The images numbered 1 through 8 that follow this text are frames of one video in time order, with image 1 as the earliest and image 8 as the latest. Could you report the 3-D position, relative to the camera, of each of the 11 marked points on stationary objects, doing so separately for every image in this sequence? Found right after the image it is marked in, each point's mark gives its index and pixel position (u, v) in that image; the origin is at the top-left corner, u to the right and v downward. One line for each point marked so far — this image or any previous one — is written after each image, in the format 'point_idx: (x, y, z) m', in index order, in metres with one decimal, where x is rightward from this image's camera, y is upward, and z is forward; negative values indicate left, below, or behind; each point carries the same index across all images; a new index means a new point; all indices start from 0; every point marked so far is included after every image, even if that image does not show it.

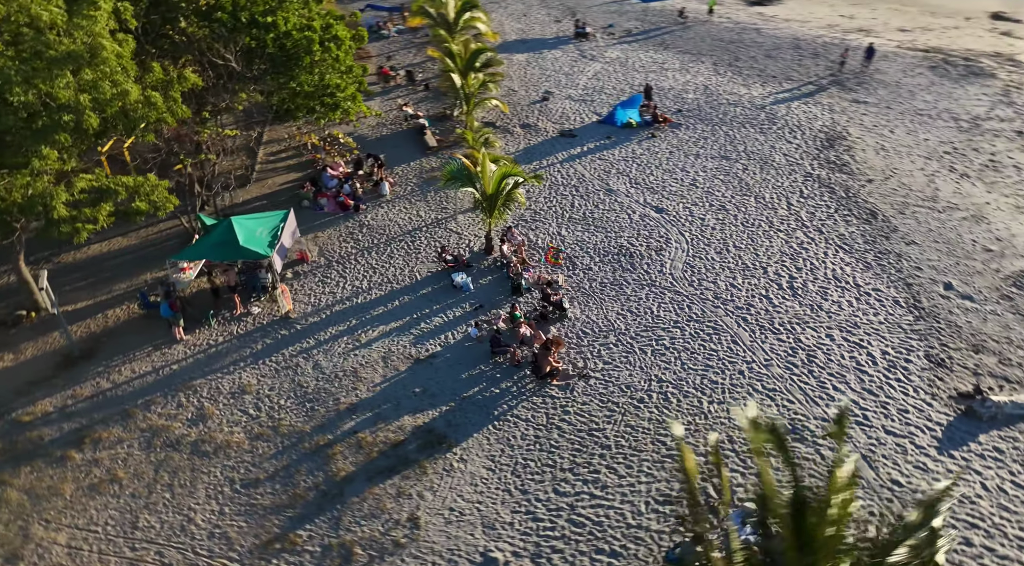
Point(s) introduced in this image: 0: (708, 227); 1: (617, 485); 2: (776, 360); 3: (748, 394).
0: (+5.0, +1.5, +17.8) m
1: (+1.7, -3.1, +10.8) m
2: (+5.2, -1.5, +13.4) m
3: (+4.4, -2.0, +12.6) m
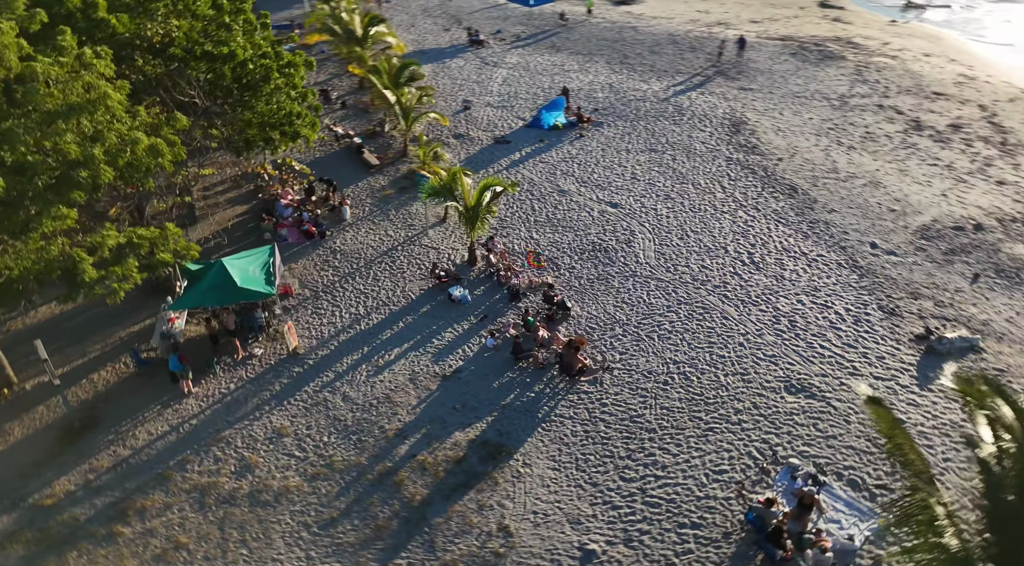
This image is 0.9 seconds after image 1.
0: (+4.1, +1.9, +19.1) m
1: (+2.7, -3.0, +11.6) m
2: (+5.5, -1.0, +14.9) m
3: (+4.9, -1.6, +13.9) m
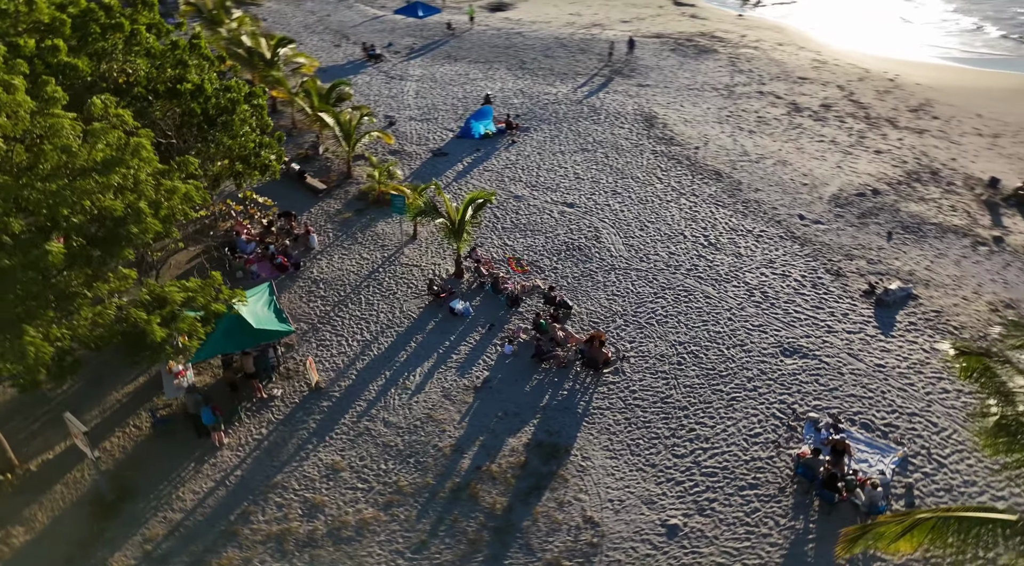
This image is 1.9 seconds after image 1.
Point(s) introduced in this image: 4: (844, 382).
0: (+3.0, +2.1, +20.2) m
1: (+3.7, -2.7, +12.7) m
2: (+5.5, -0.4, +16.4) m
3: (+5.2, -1.1, +15.3) m
4: (+6.7, -1.9, +14.0) m
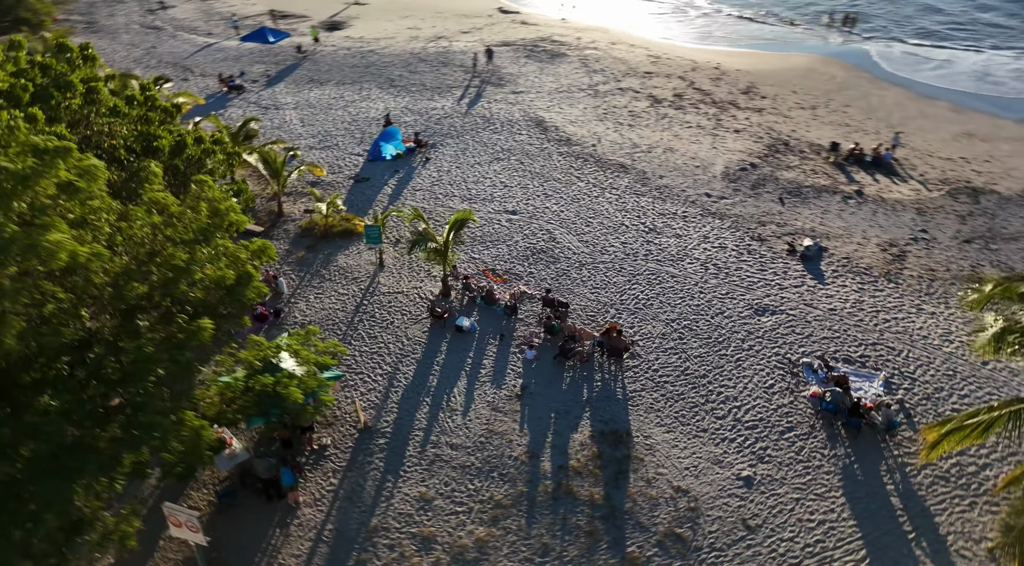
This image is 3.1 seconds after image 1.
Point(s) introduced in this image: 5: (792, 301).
0: (+1.4, +2.2, +21.4) m
1: (+4.6, -2.2, +14.3) m
2: (+5.1, +0.2, +18.3) m
3: (+5.2, -0.4, +17.2) m
4: (+7.1, -1.0, +16.4) m
5: (+7.0, -0.4, +17.4) m
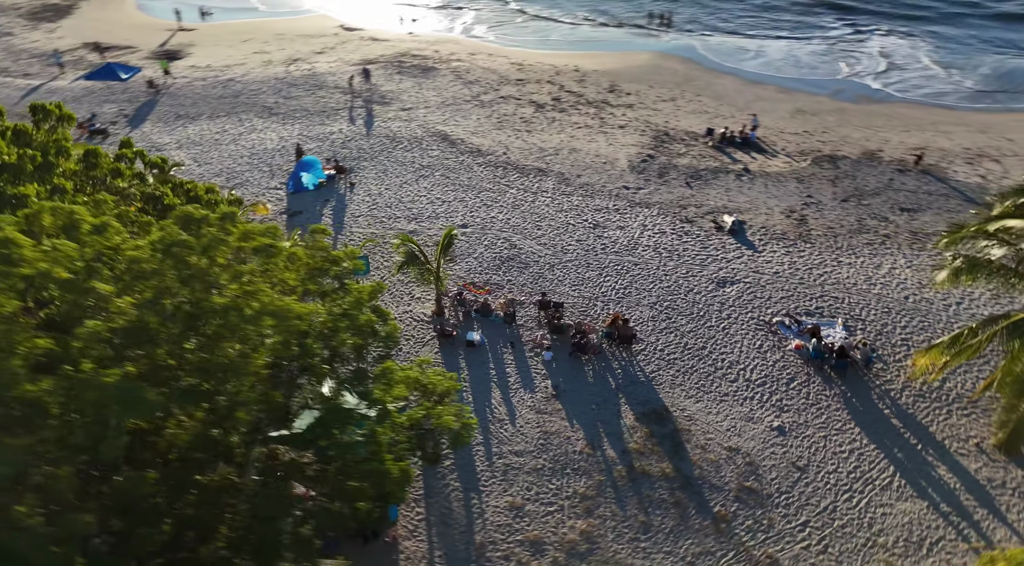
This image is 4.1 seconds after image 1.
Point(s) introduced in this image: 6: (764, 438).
0: (-0.3, +2.0, +22.2) m
1: (+5.2, -1.7, +16.1) m
2: (+4.3, +0.7, +20.0) m
3: (+4.8, +0.1, +19.0) m
4: (+6.9, -0.1, +18.6) m
5: (+6.5, +0.4, +19.6) m
6: (+4.9, -3.1, +13.8) m
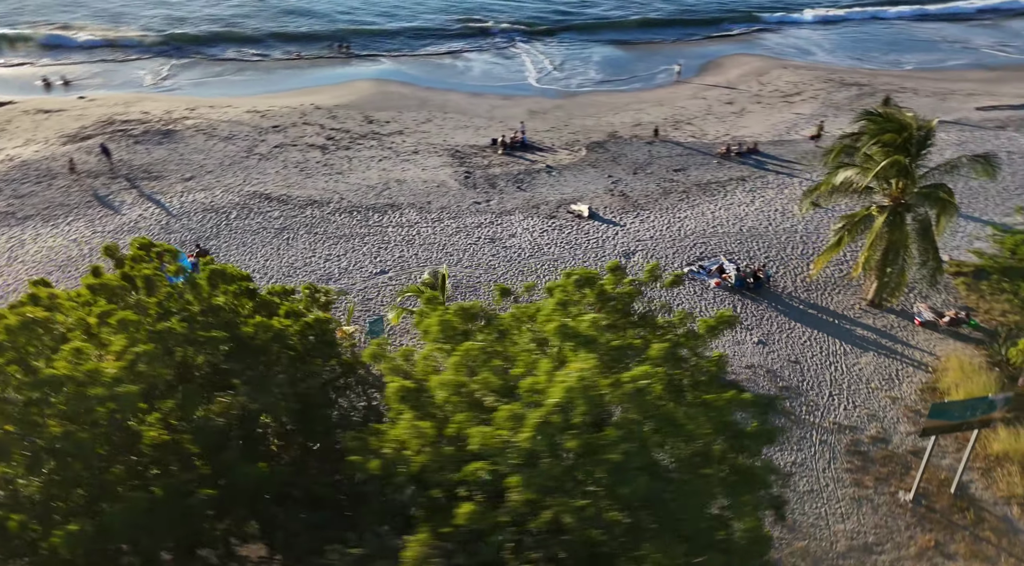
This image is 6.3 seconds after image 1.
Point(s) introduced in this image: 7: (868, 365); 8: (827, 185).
0: (-3.4, +0.9, +22.7) m
1: (+5.0, -0.6, +20.0) m
2: (+1.9, +1.0, +23.0) m
3: (+2.9, +0.7, +22.3) m
4: (+4.9, +1.1, +22.9) m
5: (+4.0, +1.4, +23.6) m
6: (+6.3, -1.8, +17.9) m
7: (+8.9, -2.1, +17.4) m
8: (+8.6, +2.7, +19.0) m
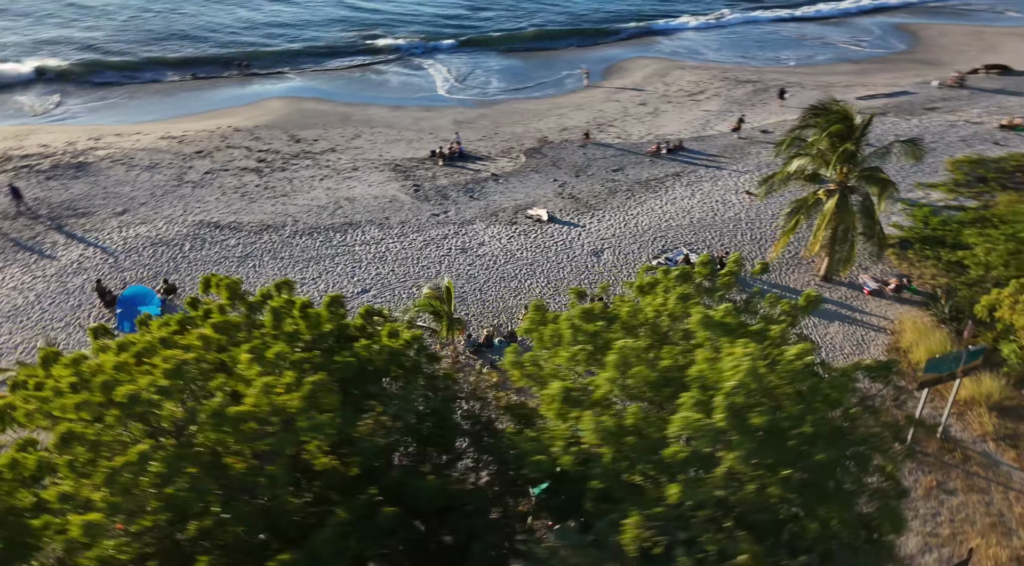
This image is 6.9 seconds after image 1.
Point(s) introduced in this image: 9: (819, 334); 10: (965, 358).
0: (-4.2, +0.3, +22.7) m
1: (+4.7, -0.4, +21.2) m
2: (+0.9, +0.9, +23.7) m
3: (+2.1, +0.7, +23.2) m
4: (+3.9, +1.2, +24.1) m
5: (+2.9, +1.4, +24.6) m
6: (+6.3, -1.4, +19.3) m
7: (+9.0, -1.4, +19.2) m
8: (+8.0, +3.3, +20.7) m
9: (+8.4, -1.4, +19.2) m
10: (+9.5, -1.6, +14.7) m
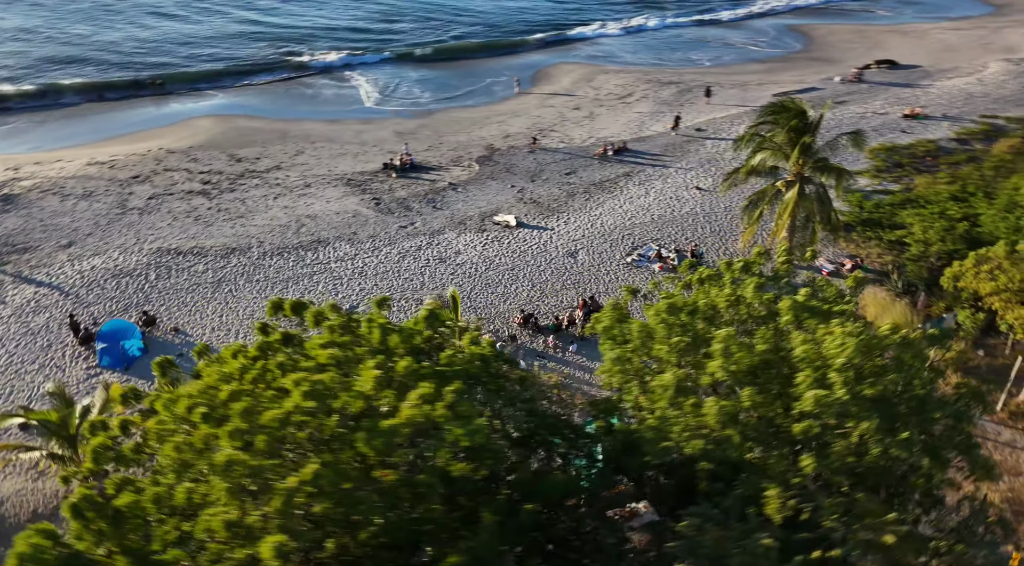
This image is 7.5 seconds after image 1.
0: (-4.7, -0.2, +22.5) m
1: (+4.3, -0.2, +22.1) m
2: (+0.2, +0.8, +24.2) m
3: (+1.4, +0.6, +23.8) m
4: (+3.1, +1.3, +24.9) m
5: (+2.0, +1.4, +25.3) m
6: (+6.2, -1.1, +20.4) m
7: (+8.8, -0.9, +20.7) m
8: (+7.4, +3.6, +22.1) m
9: (+8.3, -1.0, +20.6) m
10: (+9.9, -1.0, +16.3) m
